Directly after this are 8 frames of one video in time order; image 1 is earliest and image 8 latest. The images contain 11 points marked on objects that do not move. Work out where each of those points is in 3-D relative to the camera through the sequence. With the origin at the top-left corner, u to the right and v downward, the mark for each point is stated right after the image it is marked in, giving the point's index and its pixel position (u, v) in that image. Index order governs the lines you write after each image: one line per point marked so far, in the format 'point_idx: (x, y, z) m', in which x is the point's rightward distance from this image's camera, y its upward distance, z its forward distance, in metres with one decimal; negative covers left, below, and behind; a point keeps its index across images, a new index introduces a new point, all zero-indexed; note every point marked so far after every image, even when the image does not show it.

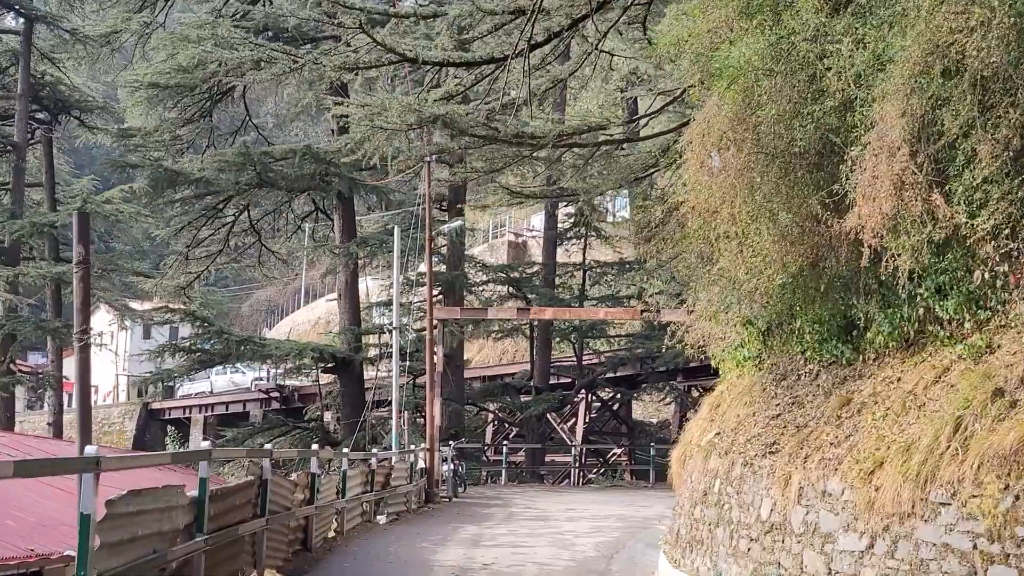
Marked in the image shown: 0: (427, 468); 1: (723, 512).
0: (-1.1, -2.3, +17.3) m
1: (+1.2, -1.3, +7.8) m
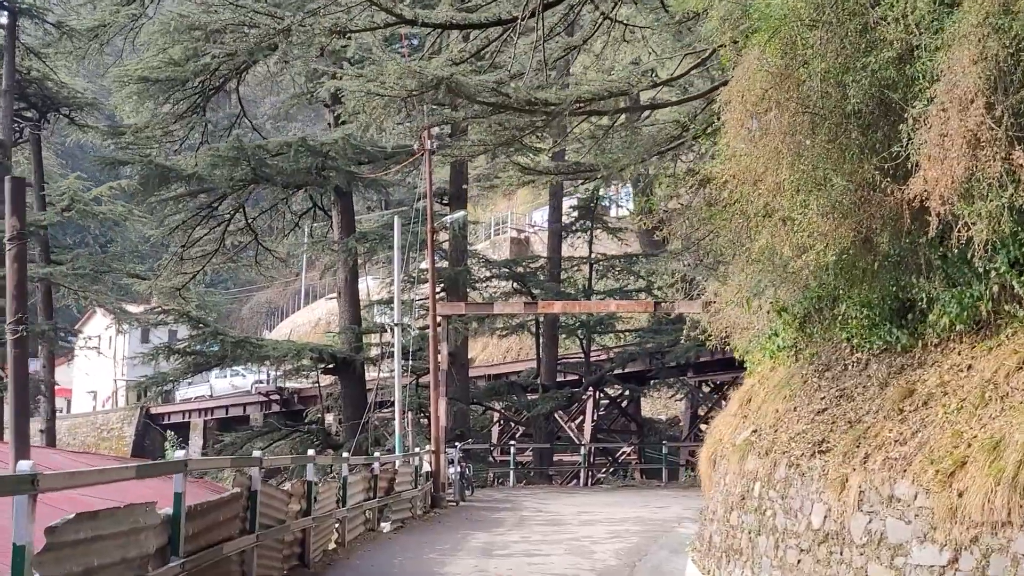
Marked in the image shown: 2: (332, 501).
0: (-1.0, -2.2, +16.5) m
1: (+1.3, -1.2, +7.0) m
2: (-1.3, -1.5, +9.7) m
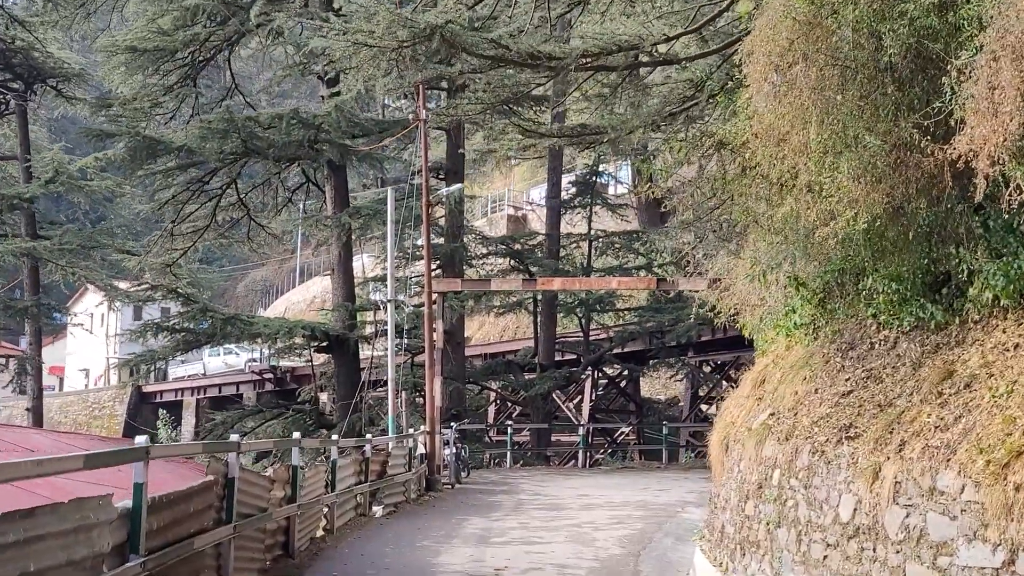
0: (-1.0, -1.9, +16.0) m
1: (+1.3, -1.0, +6.5) m
2: (-1.3, -1.3, +9.1) m
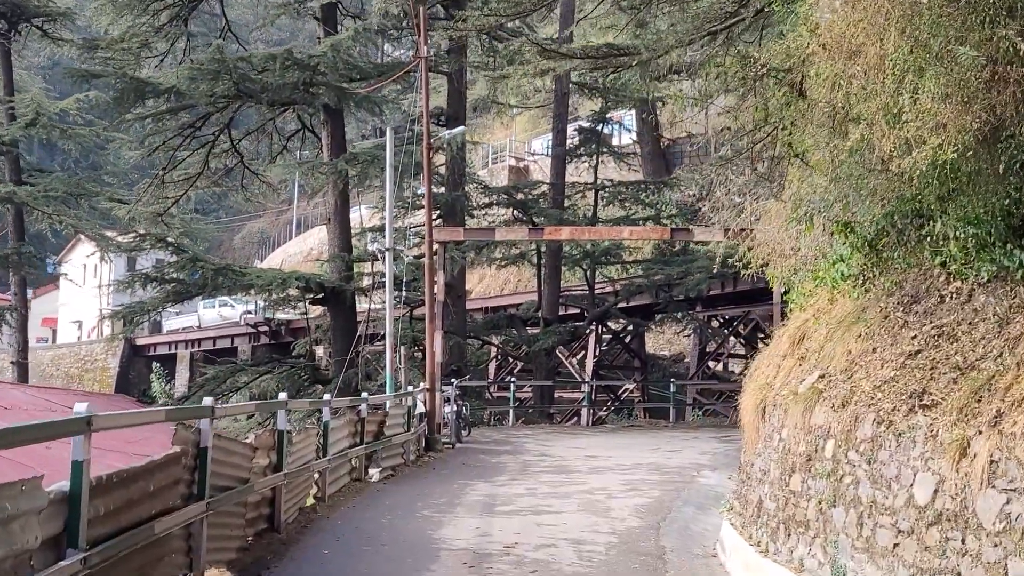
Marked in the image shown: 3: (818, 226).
0: (-0.9, -1.4, +15.2) m
1: (+1.4, -0.8, +5.6) m
2: (-1.2, -1.0, +8.3) m
3: (+1.7, +0.3, +7.4) m
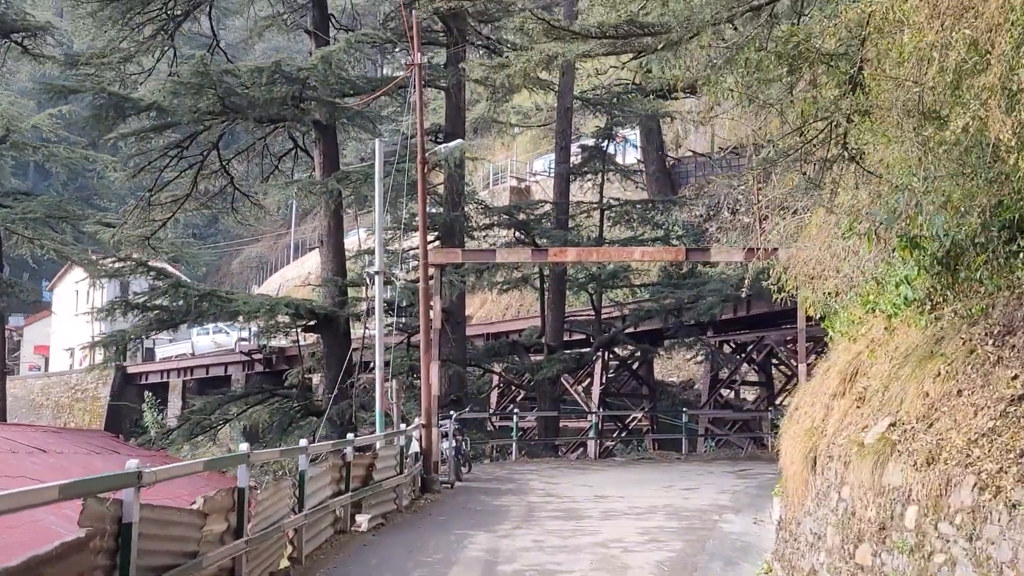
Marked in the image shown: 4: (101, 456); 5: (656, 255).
0: (-0.9, -1.7, +14.0) m
1: (+1.4, -0.9, +4.5) m
2: (-1.2, -1.2, +7.2) m
3: (+1.7, +0.2, +6.3) m
4: (-4.2, -1.7, +13.8) m
5: (+1.6, +0.4, +14.8) m
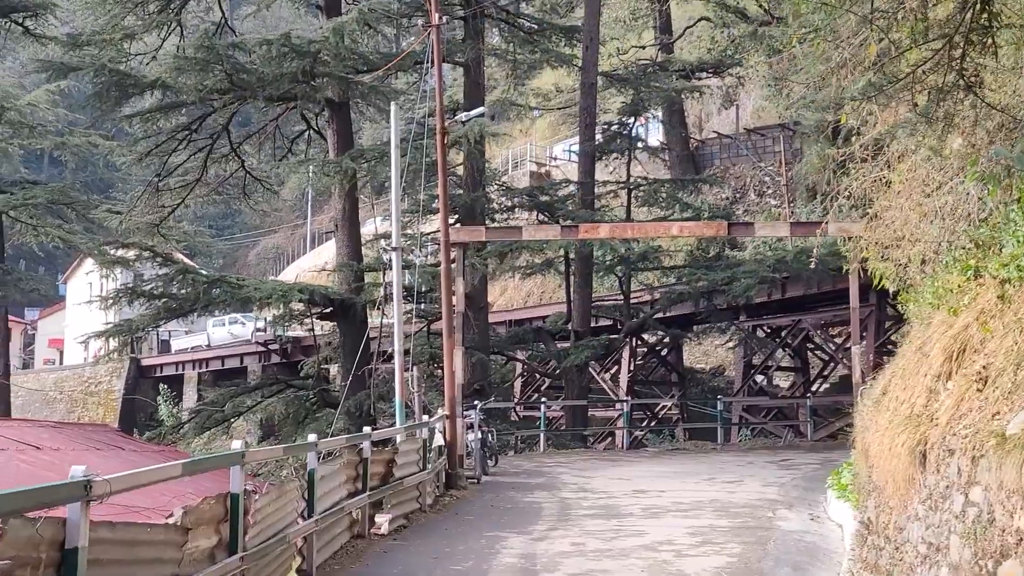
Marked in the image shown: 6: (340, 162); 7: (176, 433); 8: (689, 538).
0: (-0.6, -1.5, +13.0) m
1: (+1.5, -0.8, +3.4) m
2: (-1.0, -1.0, +6.1) m
3: (+1.8, +0.4, +5.3) m
4: (-3.9, -1.5, +12.8) m
5: (+1.8, +0.6, +13.7) m
6: (-2.5, +1.8, +19.9) m
7: (-4.9, -2.1, +19.8) m
8: (+1.2, -1.6, +8.9) m
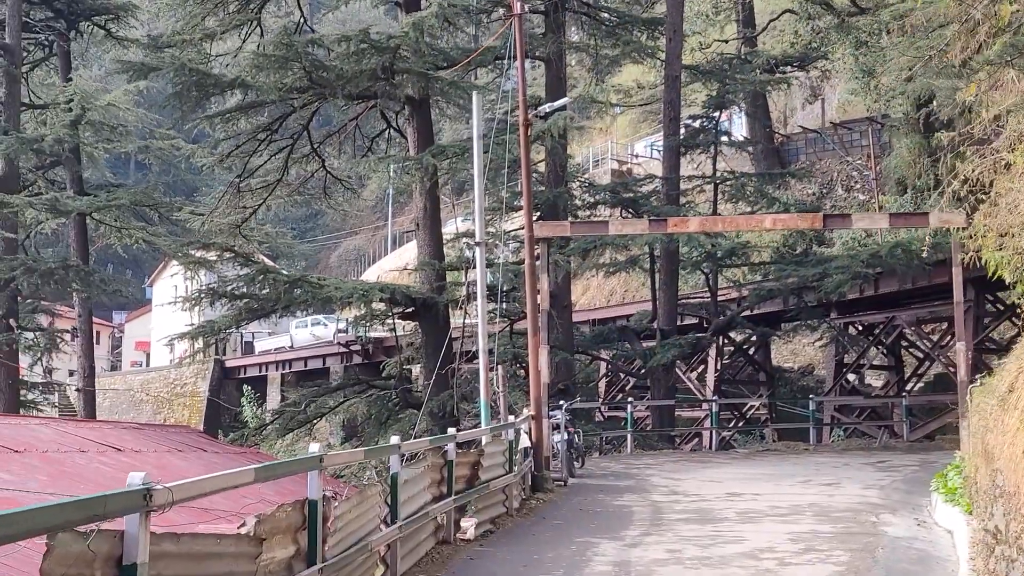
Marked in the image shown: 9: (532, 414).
0: (+0.2, -1.4, +12.7) m
1: (+1.8, -0.7, +2.9) m
2: (-0.6, -1.0, +5.8) m
3: (+2.2, +0.4, +4.7) m
4: (-3.1, -1.5, +12.7) m
5: (+2.7, +0.6, +13.2) m
6: (-1.3, +1.8, +19.6) m
7: (-3.6, -2.1, +19.6) m
8: (+1.7, -1.6, +8.4) m
9: (+0.2, -1.2, +12.6) m
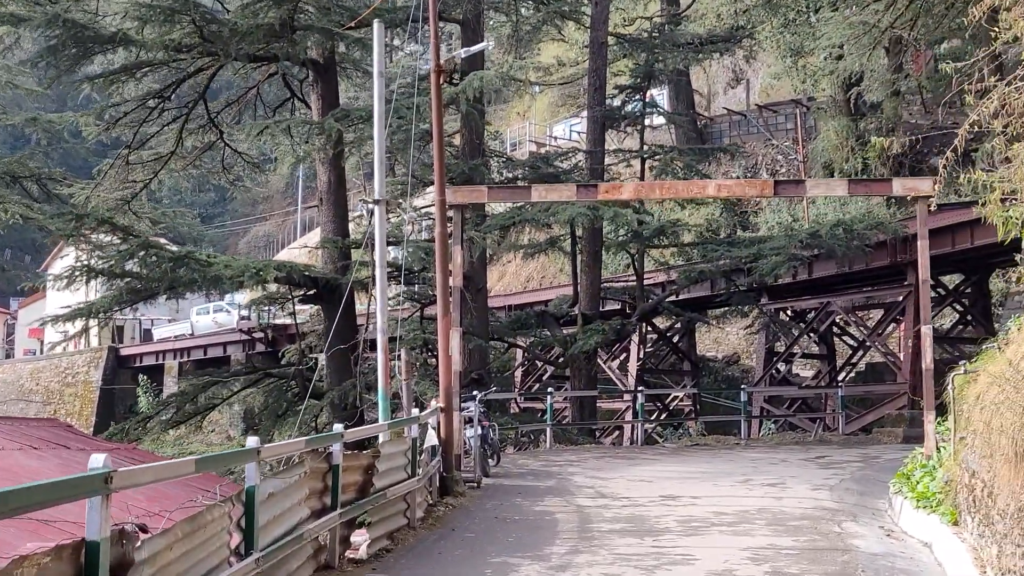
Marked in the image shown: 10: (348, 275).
0: (-0.6, -1.2, +11.1) m
1: (+1.6, -0.6, +1.5) m
2: (-0.9, -0.8, +4.2) m
3: (+1.9, +0.6, +3.3) m
4: (-3.8, -1.3, +10.9) m
5: (+1.9, +0.8, +11.8) m
6: (-2.5, +2.1, +17.9) m
7: (-4.8, -1.8, +17.8) m
8: (+1.2, -1.4, +7.0) m
9: (-0.6, -0.9, +11.1) m
10: (-2.2, +0.2, +18.5) m
